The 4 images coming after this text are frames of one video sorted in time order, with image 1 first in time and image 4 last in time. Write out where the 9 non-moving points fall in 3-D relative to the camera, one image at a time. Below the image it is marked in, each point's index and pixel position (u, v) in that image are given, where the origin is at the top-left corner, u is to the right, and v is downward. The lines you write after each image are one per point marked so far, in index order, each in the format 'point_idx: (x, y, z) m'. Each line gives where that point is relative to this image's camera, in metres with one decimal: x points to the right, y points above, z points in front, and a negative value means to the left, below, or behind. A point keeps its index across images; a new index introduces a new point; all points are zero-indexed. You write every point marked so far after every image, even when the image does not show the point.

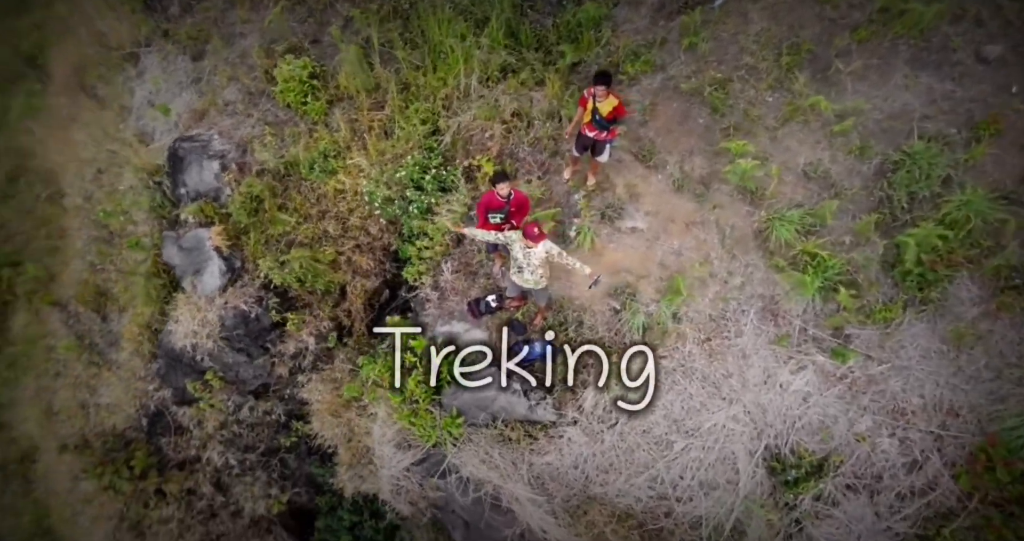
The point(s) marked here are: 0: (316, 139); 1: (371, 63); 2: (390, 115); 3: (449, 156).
0: (-2.4, +1.5, +6.1) m
1: (-1.7, +2.5, +6.2) m
2: (-1.4, +1.8, +5.9) m
3: (-0.7, +1.3, +5.6) m
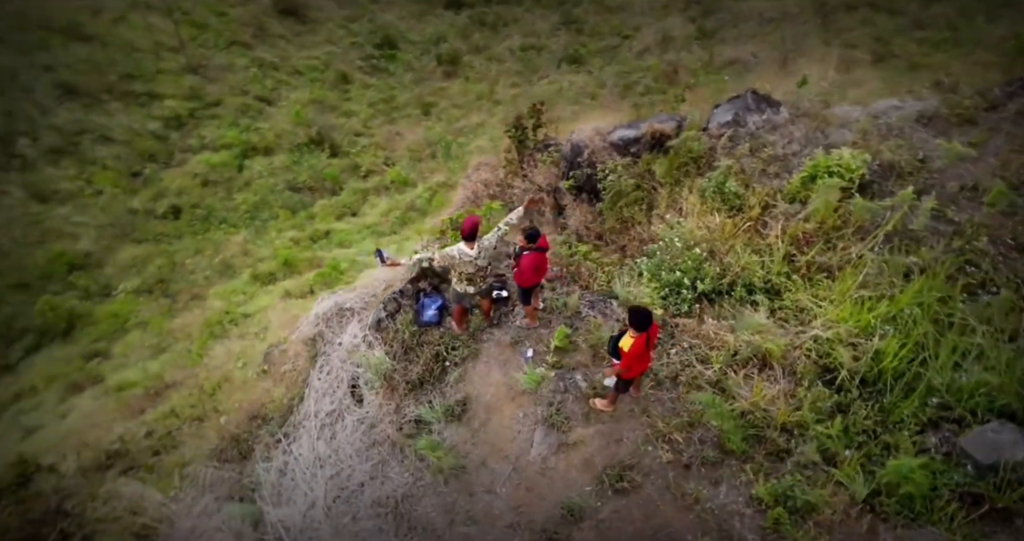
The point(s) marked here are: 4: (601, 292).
0: (+2.6, +1.0, +5.9) m
1: (+3.4, +0.4, +5.1) m
2: (+2.6, +0.3, +5.2) m
3: (+1.9, -0.2, +4.9) m
4: (+0.9, -0.2, +5.1) m
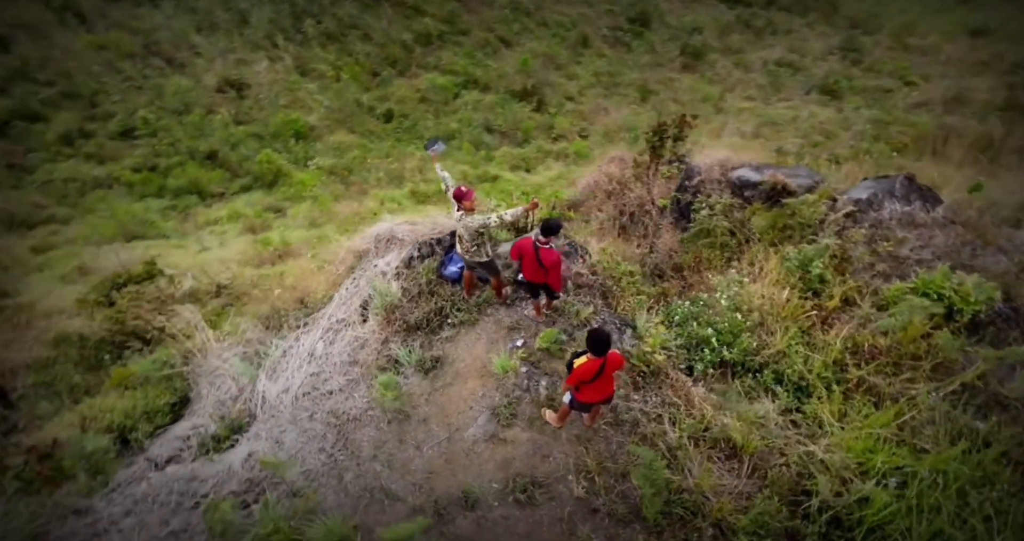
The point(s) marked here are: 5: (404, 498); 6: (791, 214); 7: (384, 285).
0: (+3.2, 0.0, +5.2) m
1: (+3.5, -0.8, +4.4) m
2: (+2.8, -0.6, +4.5) m
3: (+1.9, -0.8, +4.5) m
4: (+1.1, -0.4, +4.9) m
5: (-0.7, -1.5, +3.5) m
6: (+3.2, +0.7, +6.1) m
7: (-1.2, -0.1, +5.0) m
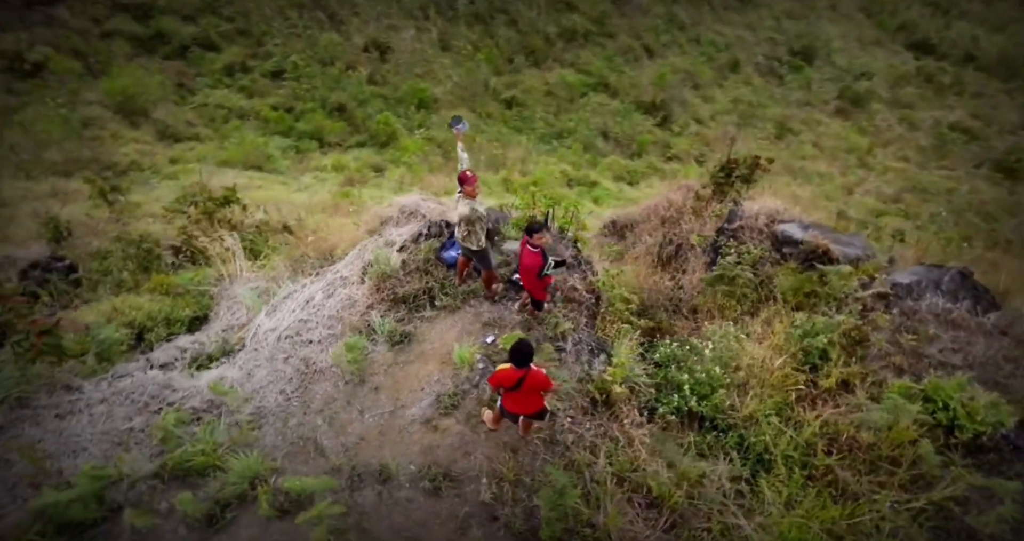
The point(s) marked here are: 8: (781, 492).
0: (+3.1, -0.8, +4.9) m
1: (+3.1, -1.6, +4.0) m
2: (+2.5, -1.3, +4.3) m
3: (+1.5, -1.2, +4.3) m
4: (+0.9, -0.7, +4.8) m
5: (-1.3, -1.3, +3.6) m
6: (+3.4, -0.1, +5.7) m
7: (-1.3, +0.2, +5.2) m
8: (+2.0, -1.6, +3.8) m
